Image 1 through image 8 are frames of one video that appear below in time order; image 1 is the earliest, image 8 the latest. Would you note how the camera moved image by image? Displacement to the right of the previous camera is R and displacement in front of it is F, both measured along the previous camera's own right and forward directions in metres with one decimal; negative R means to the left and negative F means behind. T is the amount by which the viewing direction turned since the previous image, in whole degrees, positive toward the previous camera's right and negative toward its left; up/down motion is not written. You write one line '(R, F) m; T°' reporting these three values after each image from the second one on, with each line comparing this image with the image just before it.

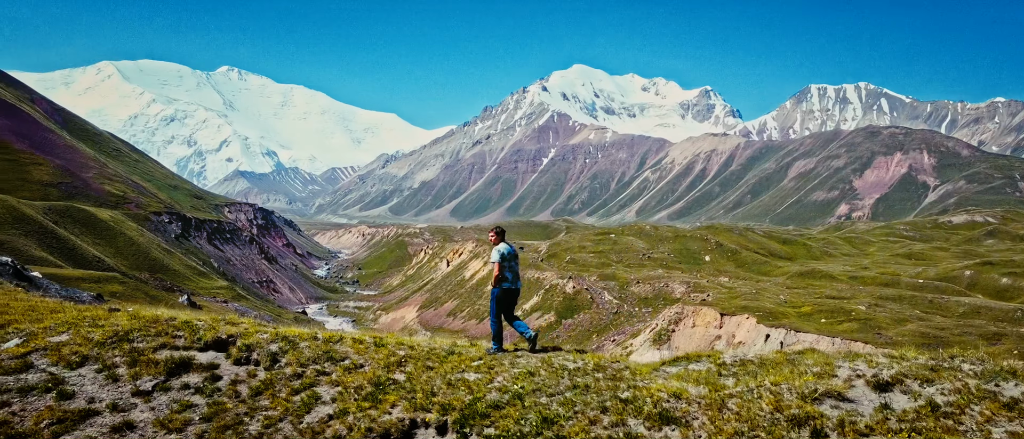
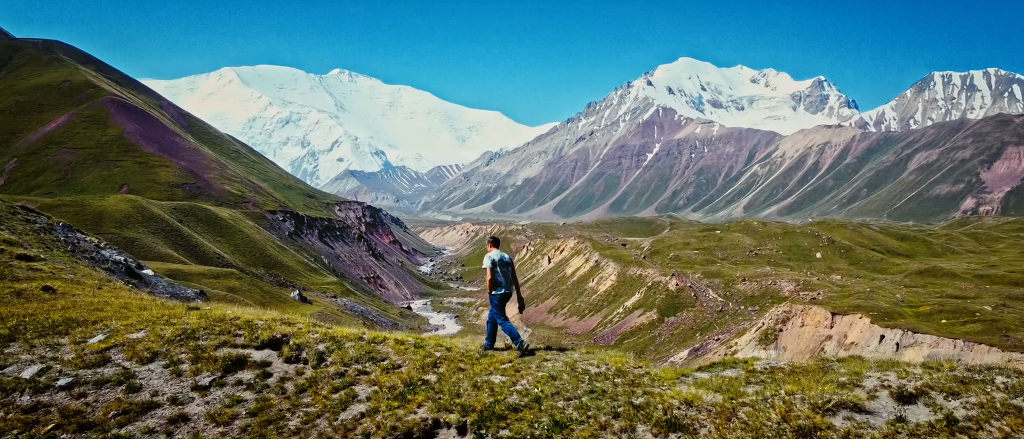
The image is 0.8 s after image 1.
(+1.0, -0.2) m; -7°
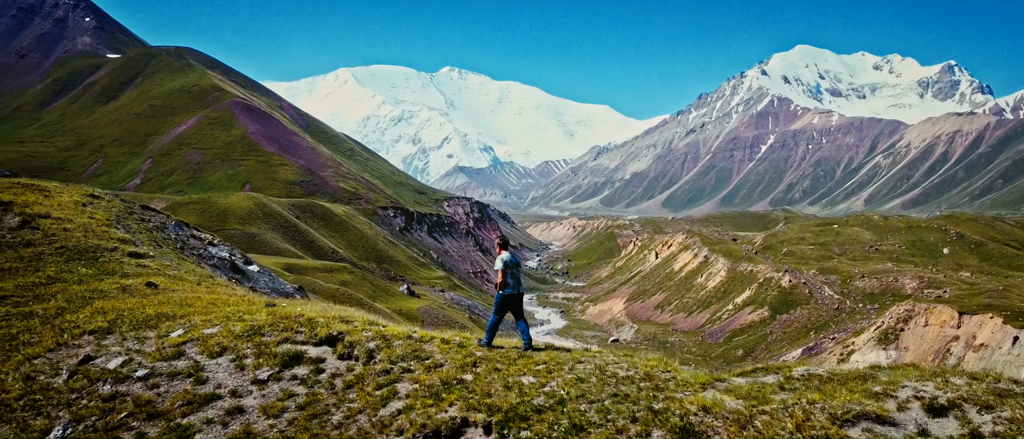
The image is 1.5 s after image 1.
(+1.0, -0.1) m; -7°
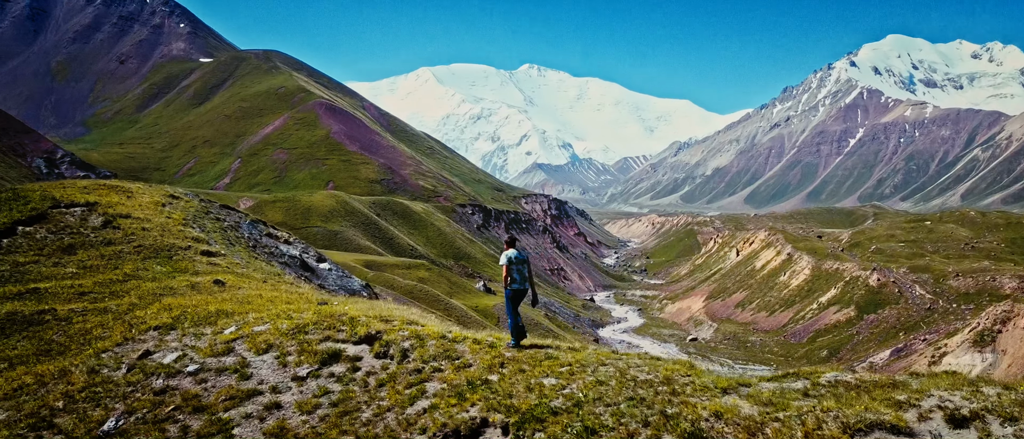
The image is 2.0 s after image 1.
(+0.8, -0.1) m; -5°
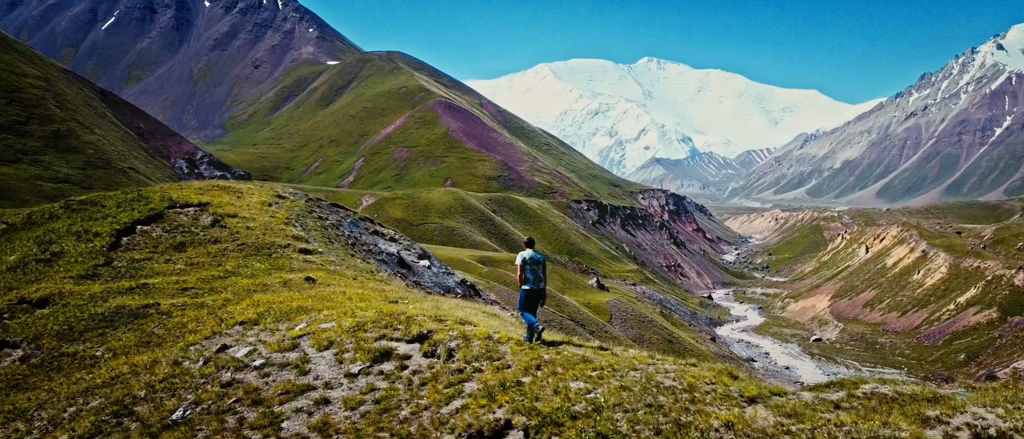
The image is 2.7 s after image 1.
(+1.2, 0.0) m; -8°
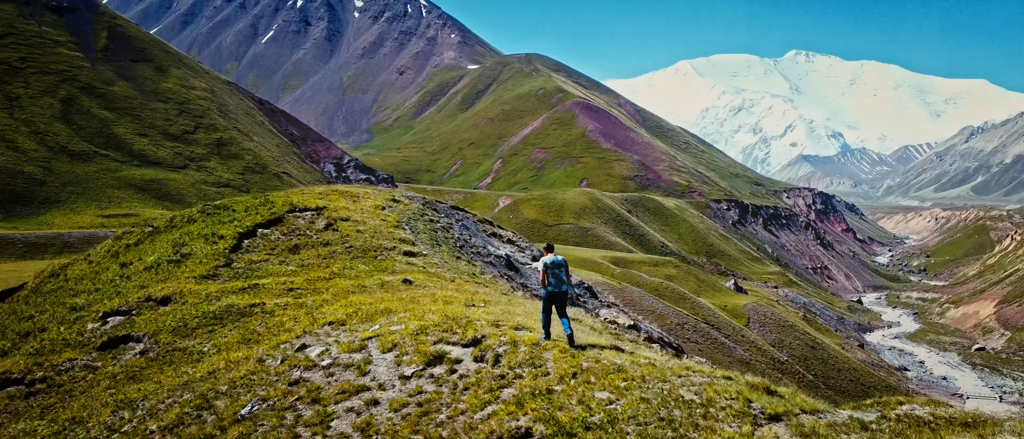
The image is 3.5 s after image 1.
(+1.5, +0.1) m; -9°
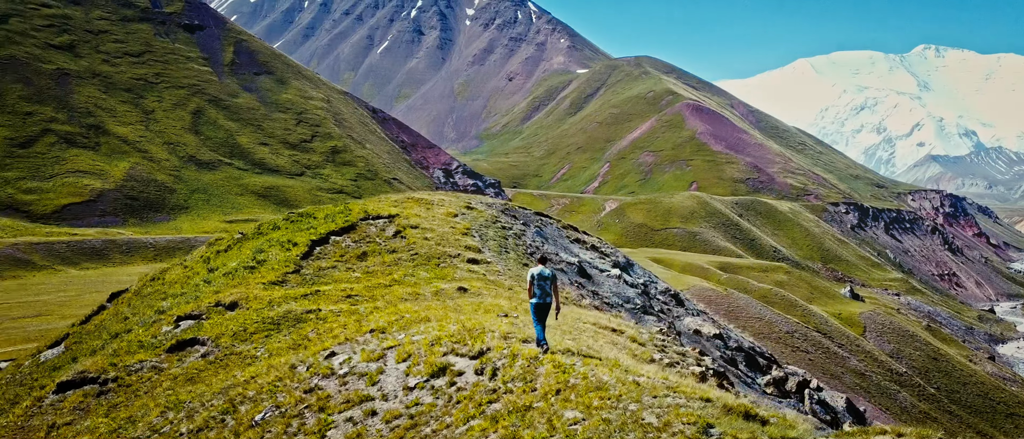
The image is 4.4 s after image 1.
(+1.8, +0.3) m; -7°
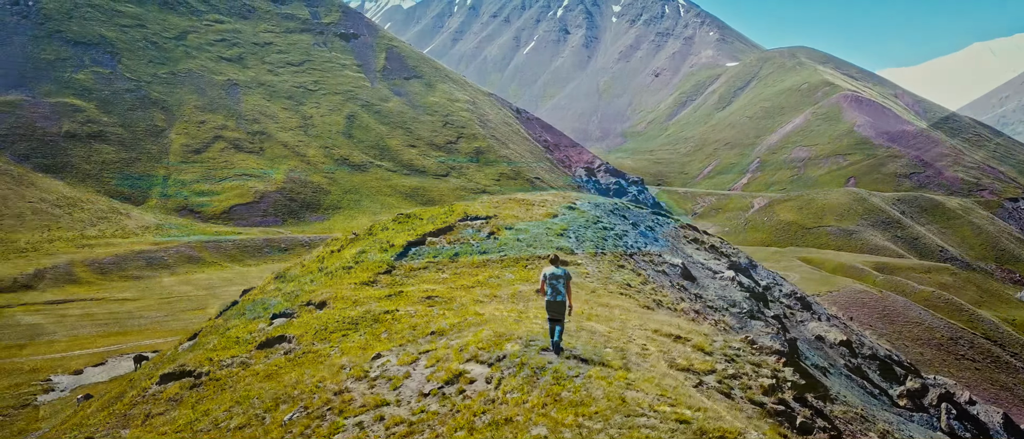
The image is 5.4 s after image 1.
(+2.2, +0.6) m; -10°
